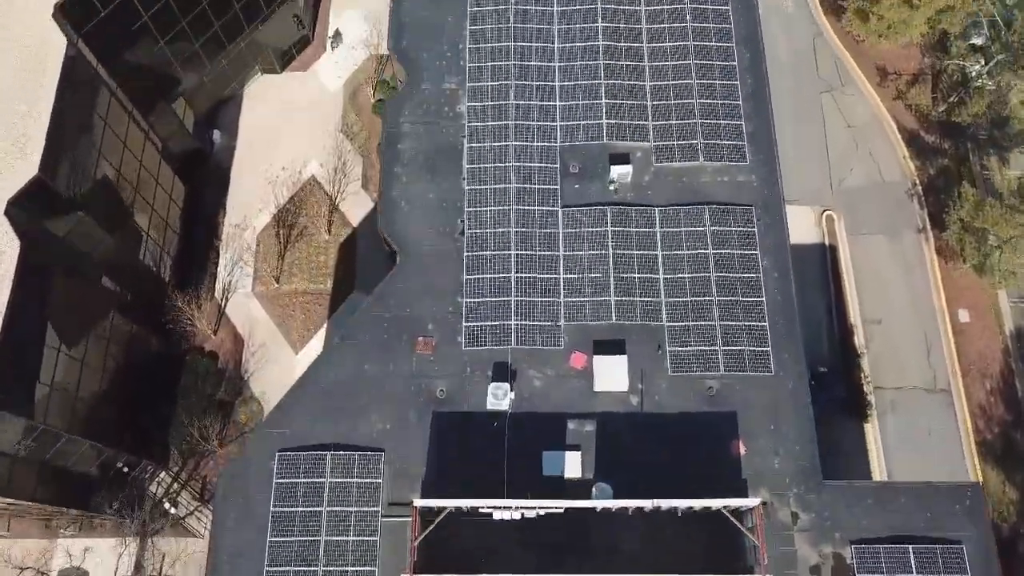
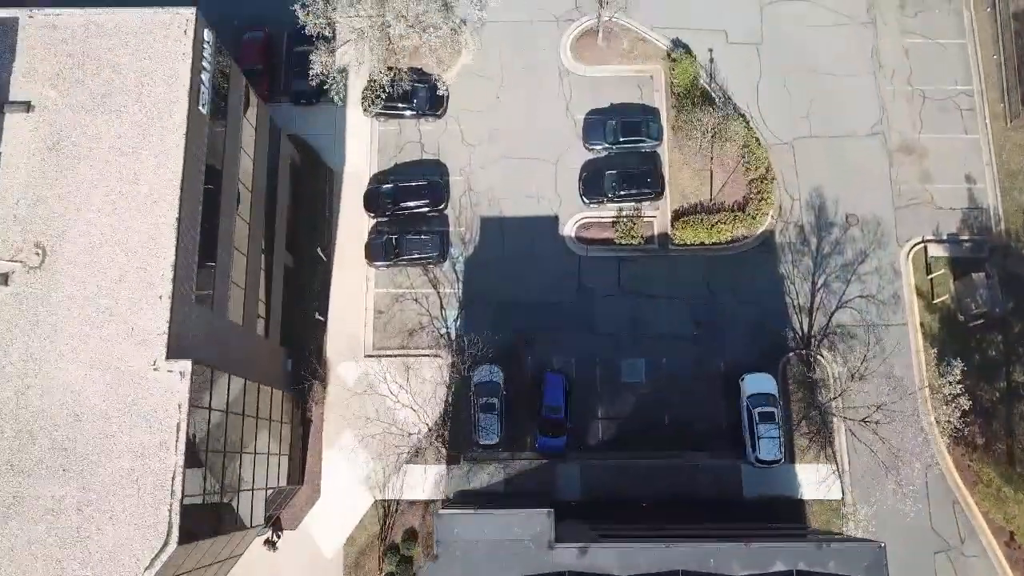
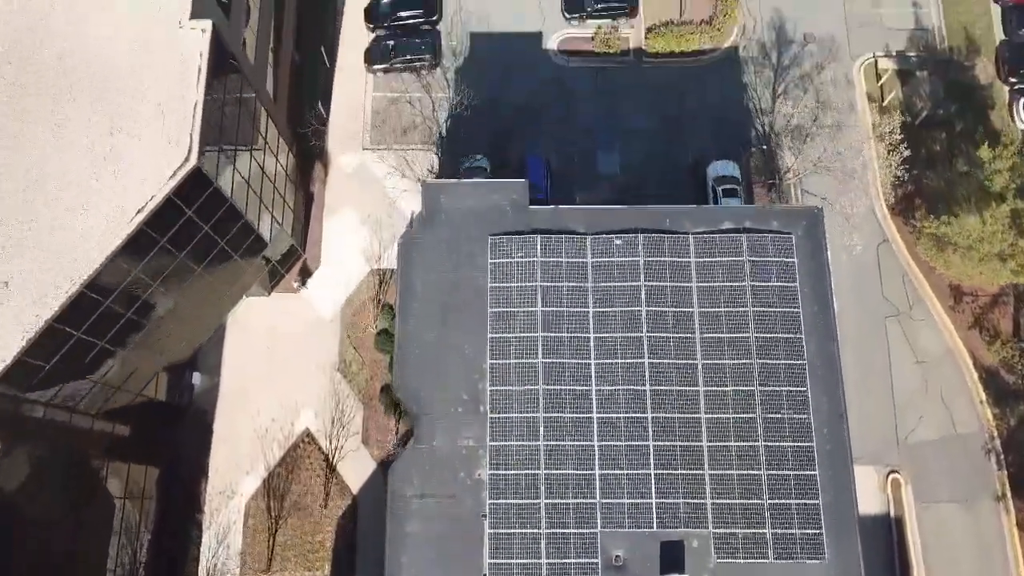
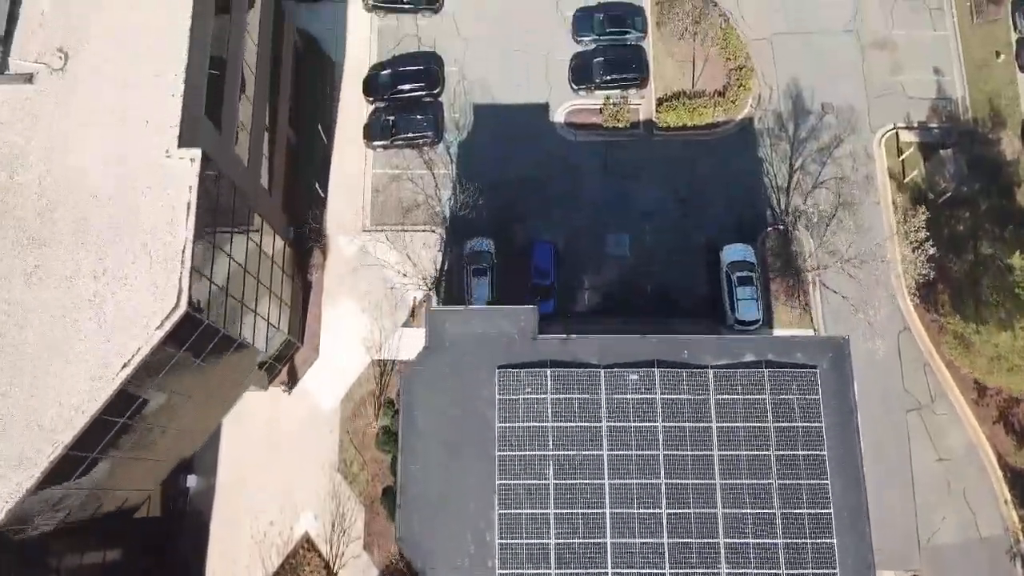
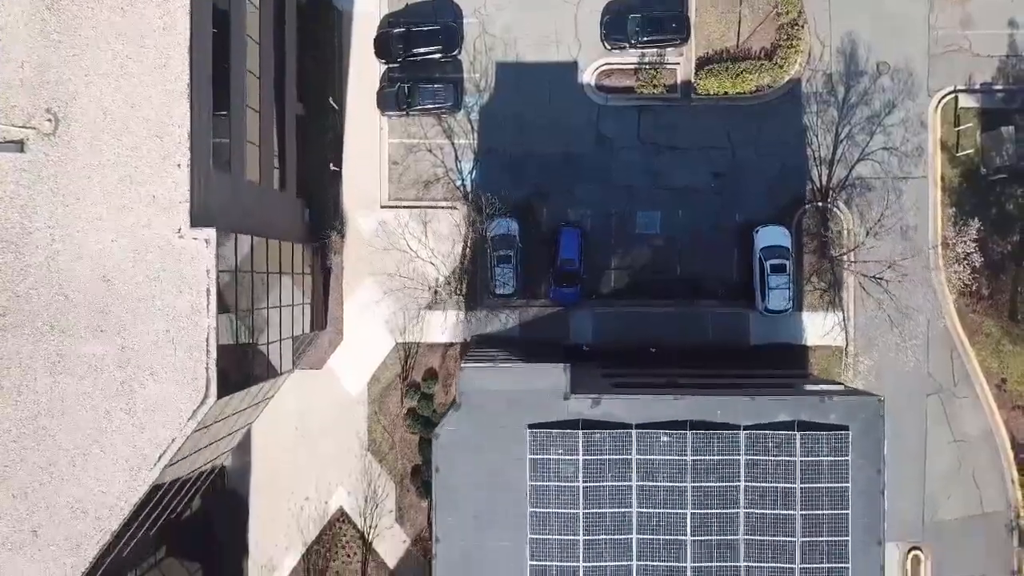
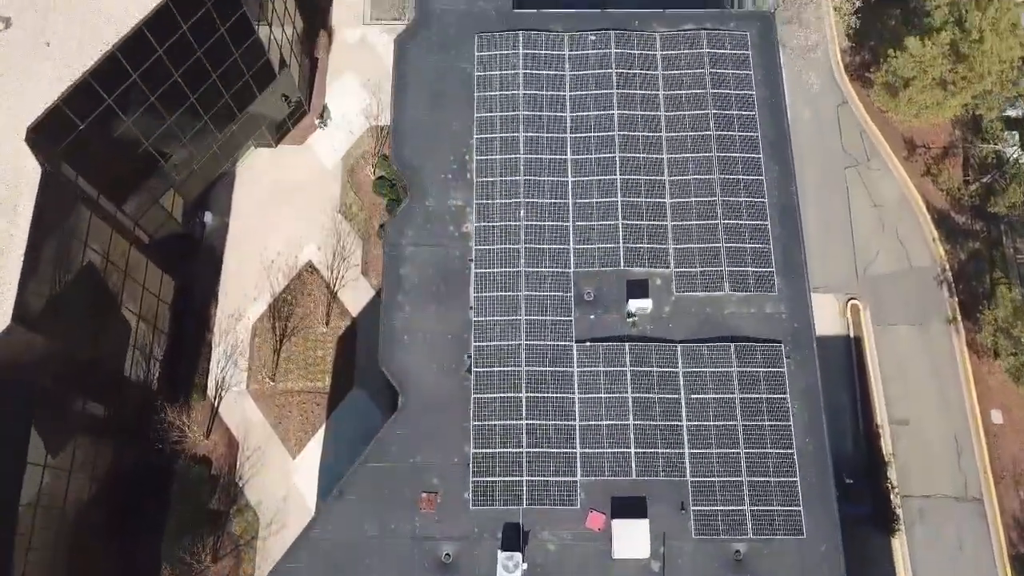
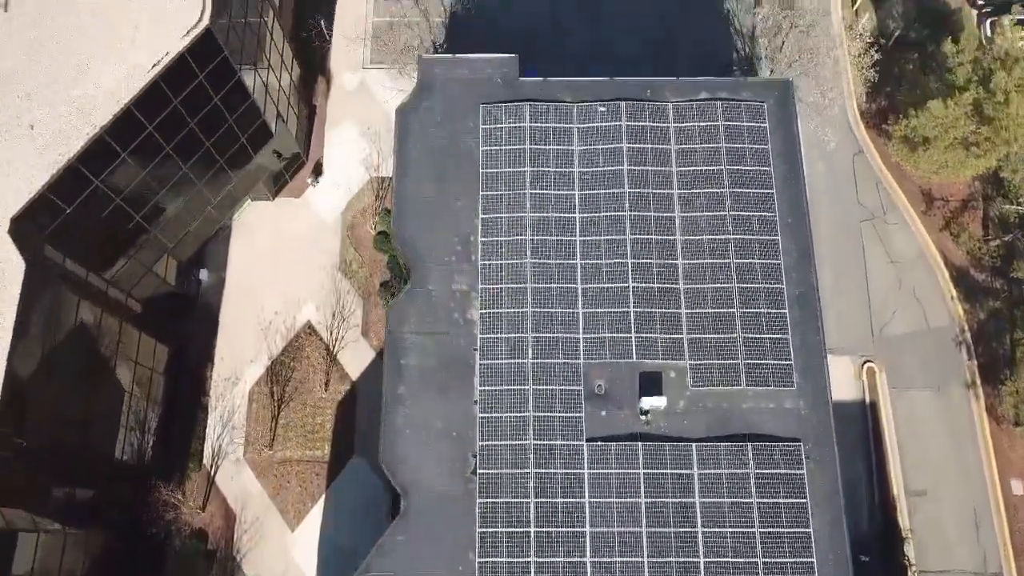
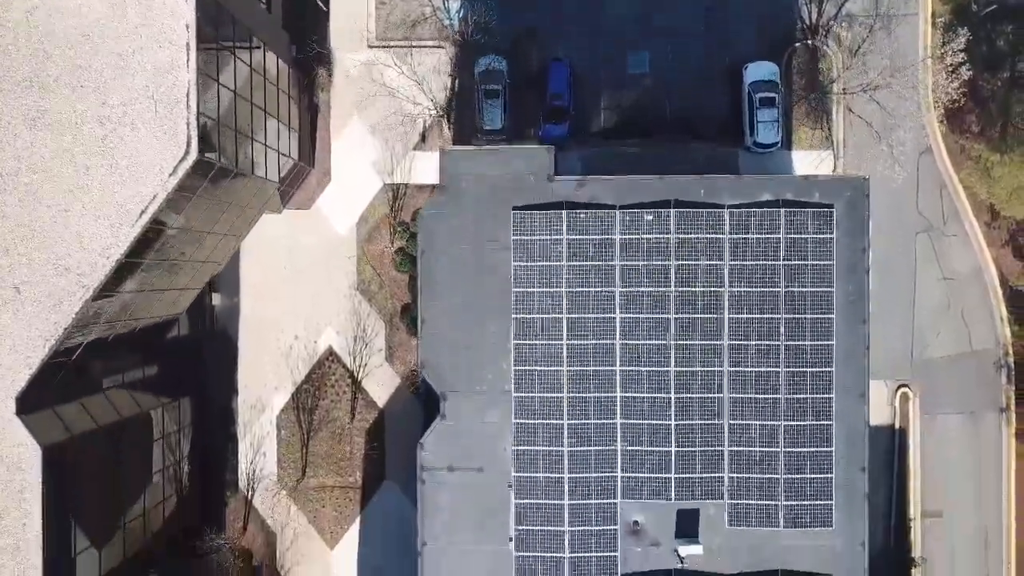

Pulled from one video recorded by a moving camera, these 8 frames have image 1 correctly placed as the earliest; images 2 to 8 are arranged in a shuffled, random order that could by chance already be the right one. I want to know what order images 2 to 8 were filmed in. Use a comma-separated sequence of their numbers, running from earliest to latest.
6, 7, 3, 4, 2, 5, 8
